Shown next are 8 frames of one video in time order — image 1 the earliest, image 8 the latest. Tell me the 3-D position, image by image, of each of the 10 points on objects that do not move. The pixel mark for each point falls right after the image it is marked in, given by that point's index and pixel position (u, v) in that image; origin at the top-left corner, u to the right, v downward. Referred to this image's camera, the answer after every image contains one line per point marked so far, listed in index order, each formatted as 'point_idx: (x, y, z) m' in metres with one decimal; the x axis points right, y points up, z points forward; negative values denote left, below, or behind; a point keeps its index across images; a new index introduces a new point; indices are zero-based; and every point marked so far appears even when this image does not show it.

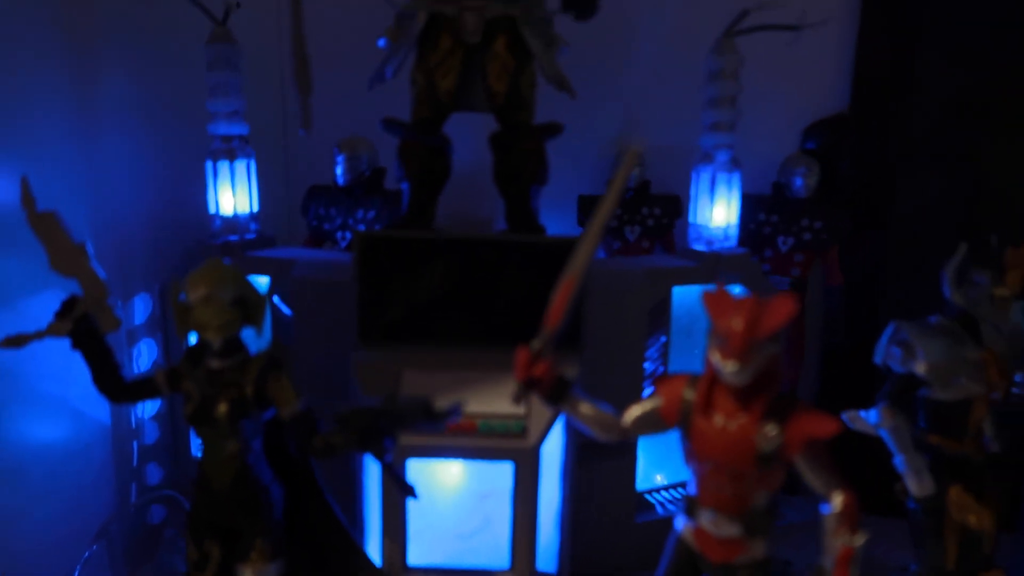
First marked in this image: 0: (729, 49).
0: (+0.4, +0.4, +1.3) m
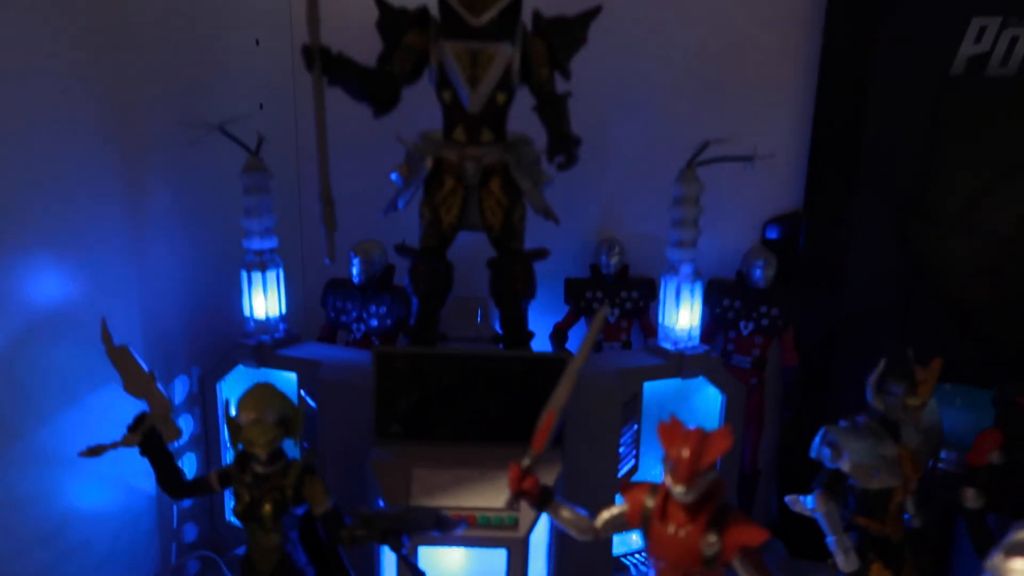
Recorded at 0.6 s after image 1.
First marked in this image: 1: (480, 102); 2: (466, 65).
0: (+0.3, +0.2, +1.5) m
1: (-0.1, +0.3, +1.3) m
2: (-0.1, +0.4, +1.3) m
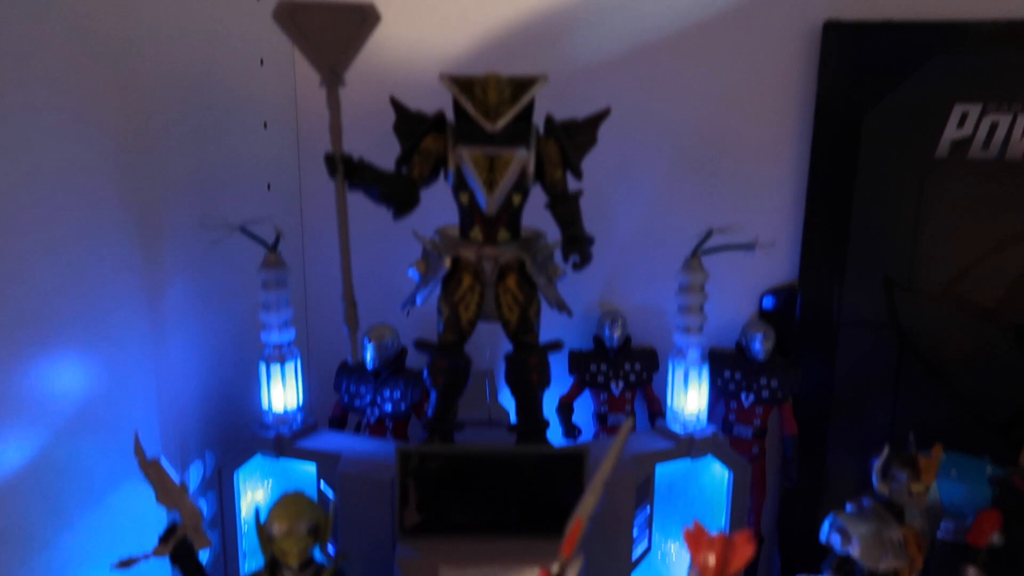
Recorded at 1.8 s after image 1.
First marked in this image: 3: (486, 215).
0: (+0.4, 0.0, +1.5) m
1: (0.0, +0.1, +1.4) m
2: (-0.1, +0.2, +1.3) m
3: (0.0, +0.1, +1.4) m
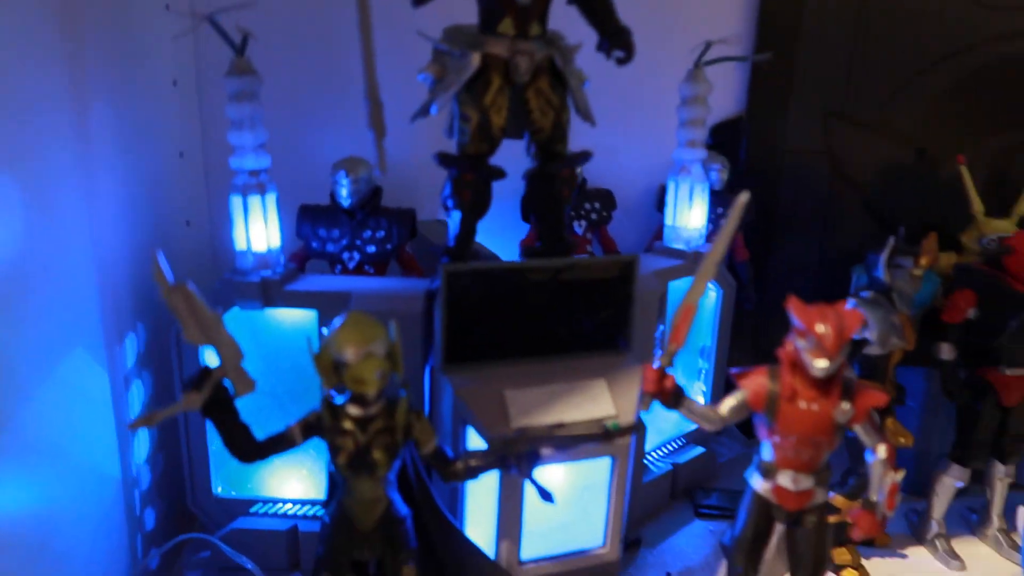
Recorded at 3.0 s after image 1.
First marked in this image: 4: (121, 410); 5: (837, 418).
0: (+0.4, +0.4, +1.5) m
1: (0.0, +0.5, +1.2) m
2: (0.0, +0.5, +1.2) m
3: (0.0, +0.4, +1.2) m
4: (-0.7, -0.2, +1.3) m
5: (+0.5, -0.2, +1.1) m
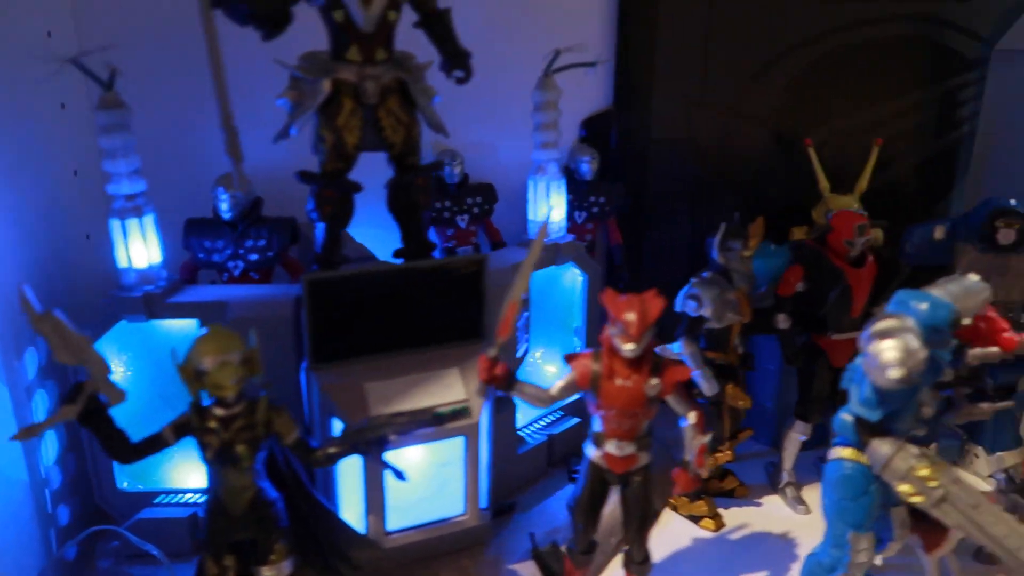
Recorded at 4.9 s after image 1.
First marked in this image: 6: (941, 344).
0: (+0.1, +0.4, +1.6) m
1: (-0.2, +0.5, +1.3) m
2: (-0.3, +0.5, +1.3) m
3: (-0.3, +0.4, +1.3) m
4: (-0.9, -0.2, +1.4) m
5: (+0.2, -0.2, +1.3) m
6: (+0.7, -0.1, +1.3) m
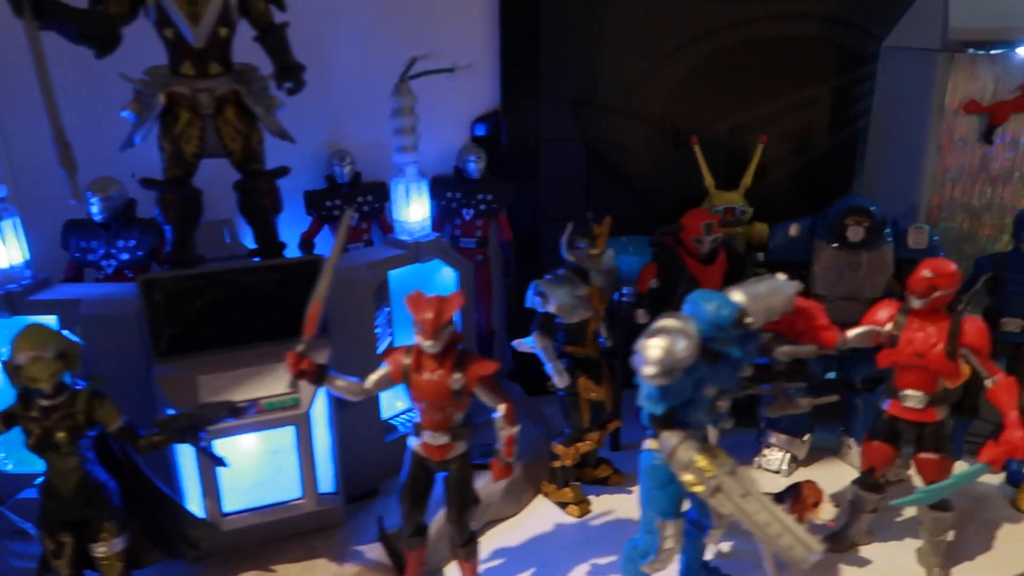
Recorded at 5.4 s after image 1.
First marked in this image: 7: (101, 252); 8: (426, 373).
0: (-0.2, +0.4, +1.7) m
1: (-0.6, +0.5, +1.4) m
2: (-0.6, +0.5, +1.4) m
3: (-0.6, +0.4, +1.4) m
4: (-1.2, -0.2, +1.6) m
5: (-0.1, -0.2, +1.4) m
6: (+0.4, -0.1, +1.3) m
7: (-0.9, +0.1, +1.7) m
8: (-0.1, -0.1, +1.3) m
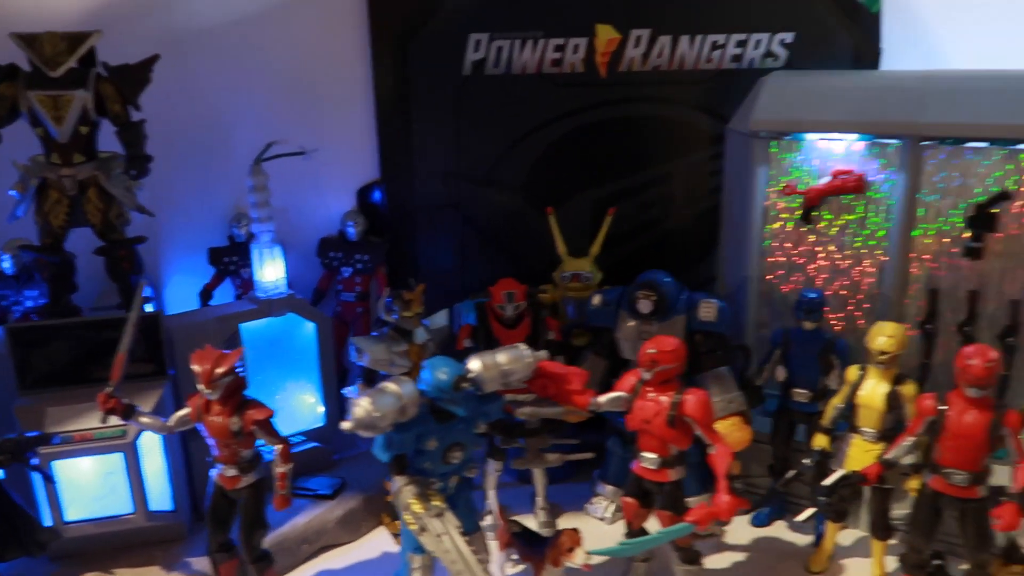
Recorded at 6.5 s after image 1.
0: (-0.7, +0.3, +2.0) m
1: (-1.0, +0.3, +1.8) m
2: (-1.0, +0.4, +1.7) m
3: (-1.0, +0.3, +1.8) m
4: (-1.7, -0.3, +1.9) m
5: (-0.6, -0.3, +1.6) m
6: (-0.1, -0.2, +1.5) m
7: (-1.3, 0.0, +2.1) m
8: (-0.6, -0.3, +1.6) m
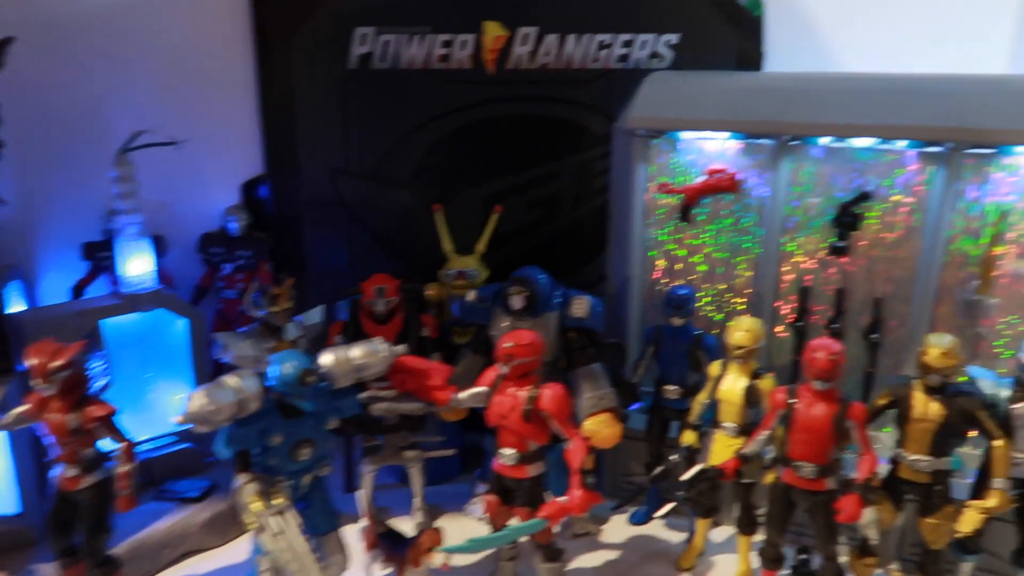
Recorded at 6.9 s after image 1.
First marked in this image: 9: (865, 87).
0: (-1.0, +0.3, +1.9) m
1: (-1.3, +0.4, +1.7) m
2: (-1.3, +0.4, +1.6) m
3: (-1.3, +0.4, +1.7) m
4: (-2.0, -0.3, +1.8) m
5: (-0.9, -0.3, +1.6) m
6: (-0.4, -0.2, +1.5) m
7: (-1.6, 0.0, +1.9) m
8: (-0.9, -0.2, +1.6) m
9: (+0.8, +0.5, +1.9) m
